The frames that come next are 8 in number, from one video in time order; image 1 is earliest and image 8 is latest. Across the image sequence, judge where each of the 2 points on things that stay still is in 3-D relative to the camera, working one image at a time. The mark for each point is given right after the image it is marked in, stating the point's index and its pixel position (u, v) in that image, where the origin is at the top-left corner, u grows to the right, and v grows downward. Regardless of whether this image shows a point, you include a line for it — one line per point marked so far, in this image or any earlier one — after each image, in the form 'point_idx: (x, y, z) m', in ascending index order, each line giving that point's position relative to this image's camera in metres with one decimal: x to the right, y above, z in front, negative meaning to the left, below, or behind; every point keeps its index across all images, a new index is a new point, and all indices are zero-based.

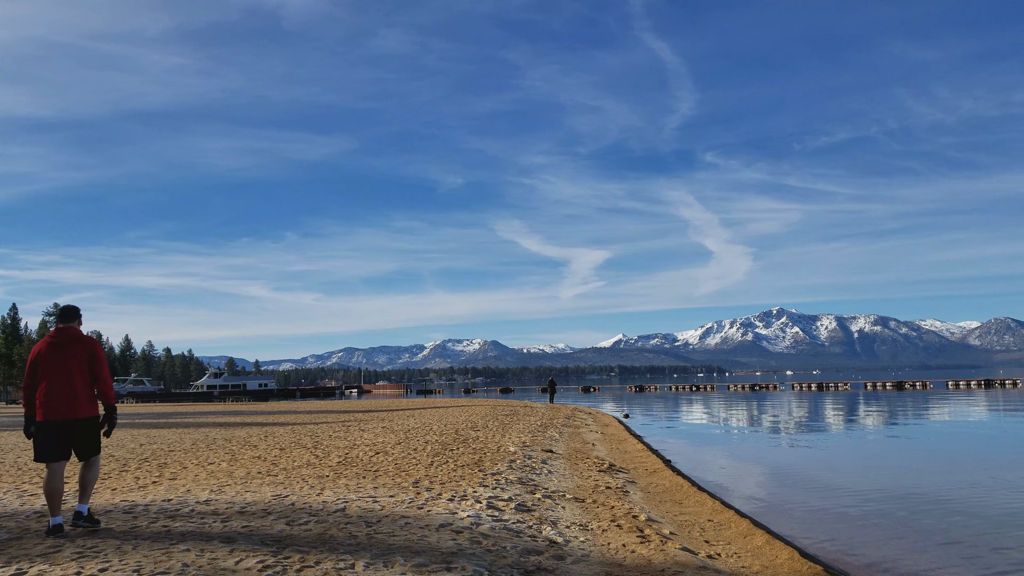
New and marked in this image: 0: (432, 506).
0: (-1.9, -5.2, +18.8) m
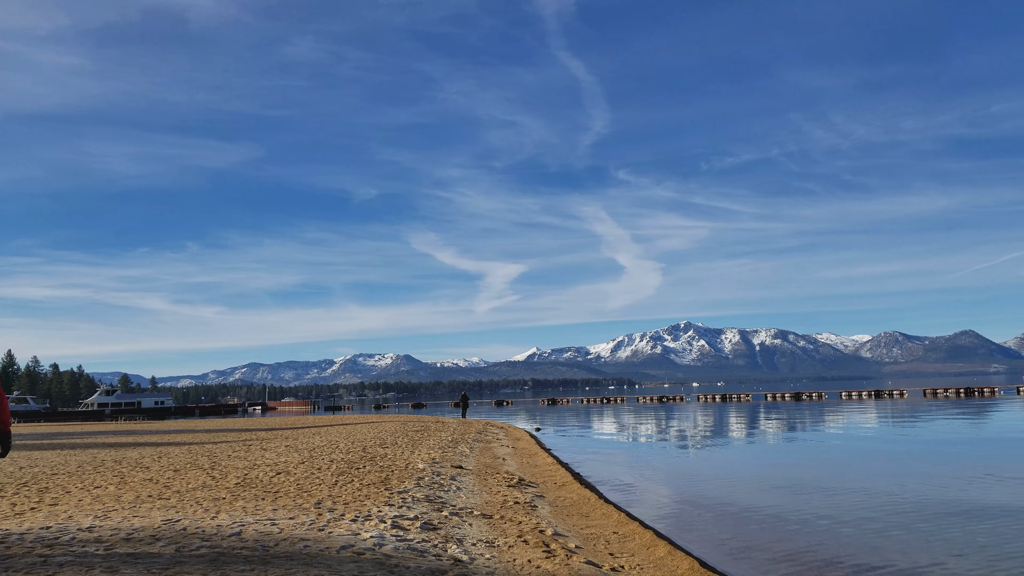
0: (-4.1, -5.5, +18.3) m
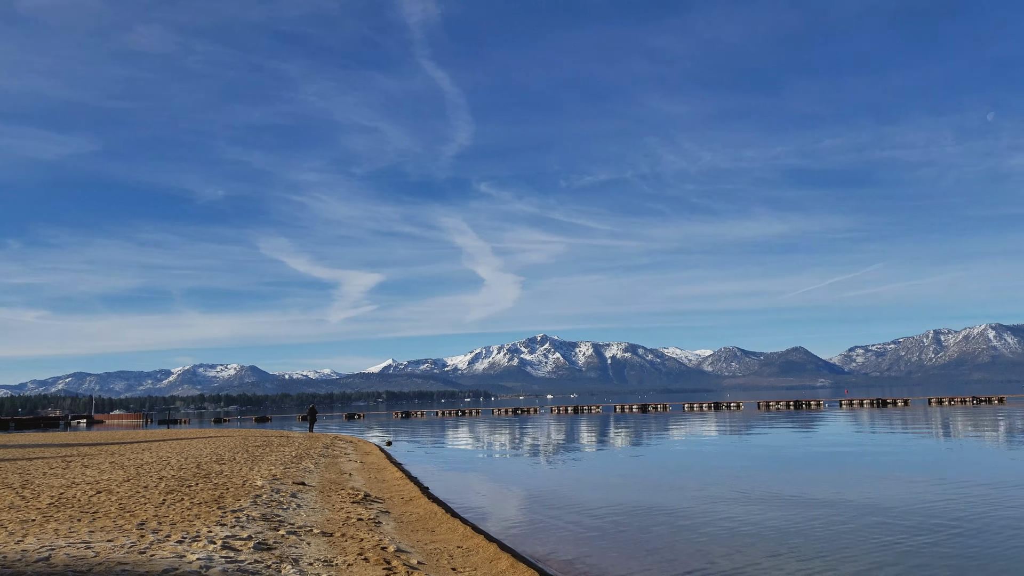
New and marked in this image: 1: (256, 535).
0: (-7.7, -5.7, +17.1) m
1: (-6.2, -6.0, +19.3) m
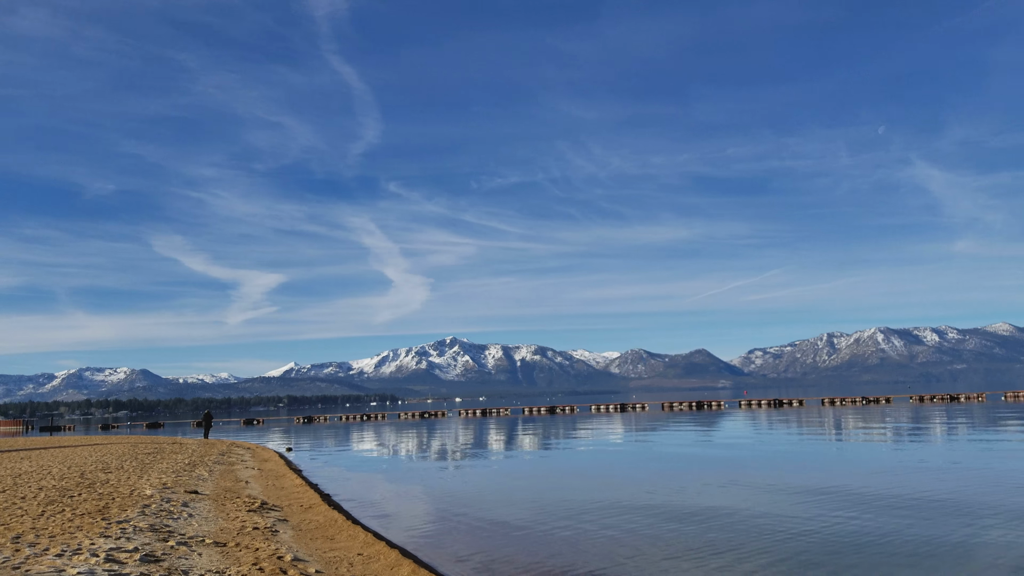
0: (-9.8, -5.6, +15.9) m
1: (-8.5, -6.0, +18.2) m
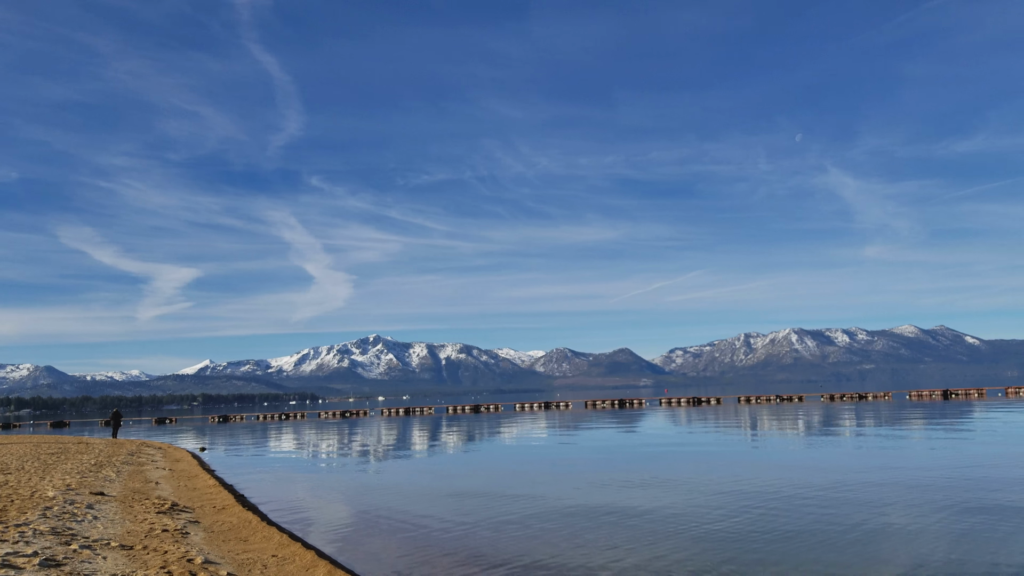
0: (-11.4, -5.5, +15.0) m
1: (-10.4, -5.8, +17.4) m
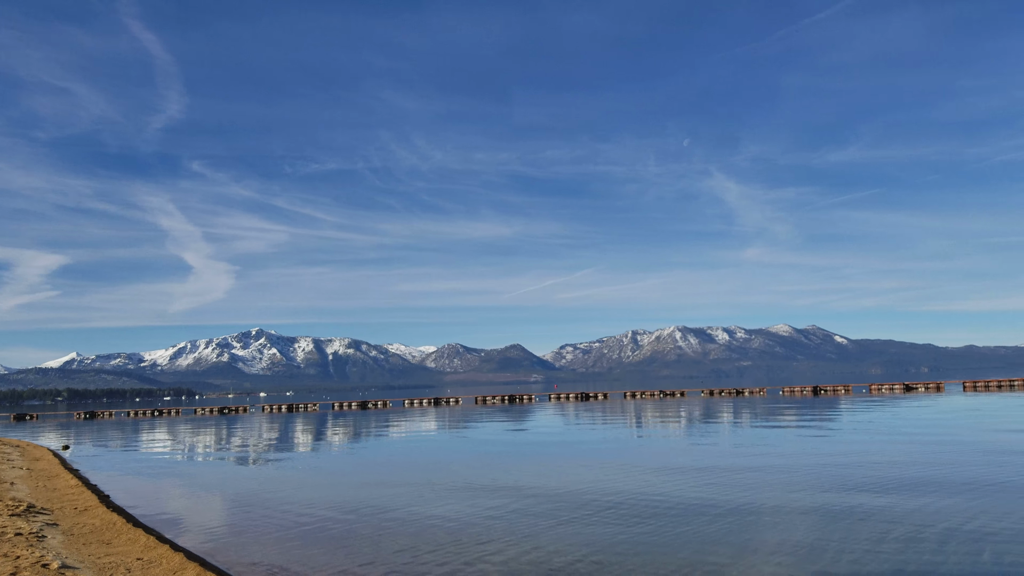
0: (-13.6, -5.2, +13.3) m
1: (-12.9, -5.5, +15.8) m
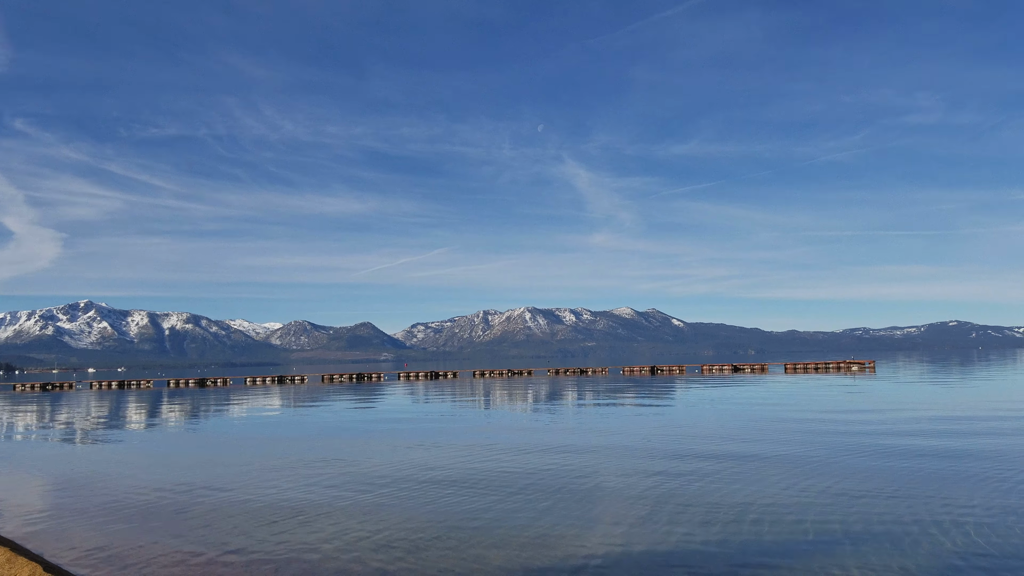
0: (-16.2, -4.5, +11.2) m
1: (-16.0, -4.8, +13.8) m
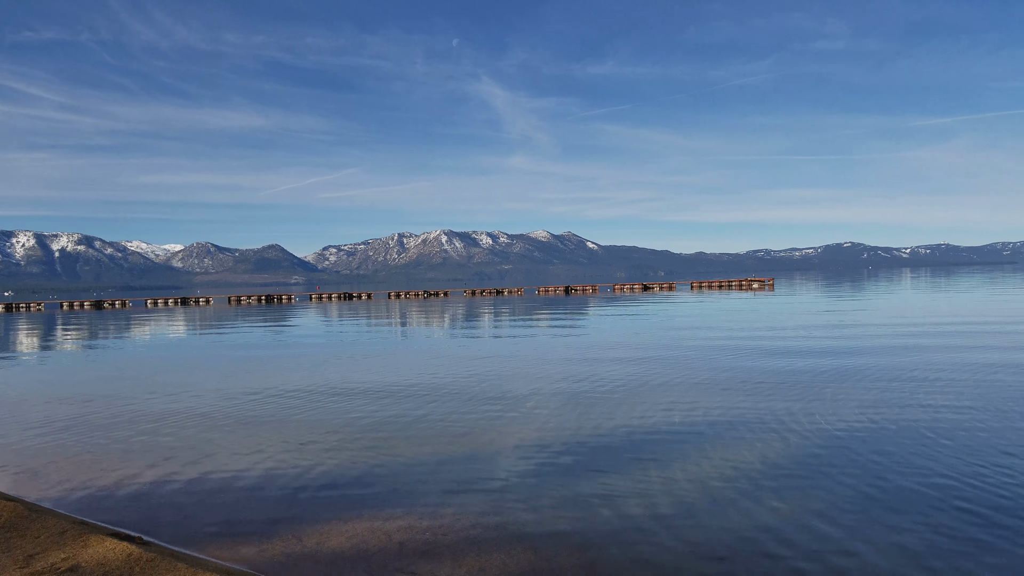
0: (-17.4, -3.4, +9.6) m
1: (-17.4, -3.4, +12.3) m
